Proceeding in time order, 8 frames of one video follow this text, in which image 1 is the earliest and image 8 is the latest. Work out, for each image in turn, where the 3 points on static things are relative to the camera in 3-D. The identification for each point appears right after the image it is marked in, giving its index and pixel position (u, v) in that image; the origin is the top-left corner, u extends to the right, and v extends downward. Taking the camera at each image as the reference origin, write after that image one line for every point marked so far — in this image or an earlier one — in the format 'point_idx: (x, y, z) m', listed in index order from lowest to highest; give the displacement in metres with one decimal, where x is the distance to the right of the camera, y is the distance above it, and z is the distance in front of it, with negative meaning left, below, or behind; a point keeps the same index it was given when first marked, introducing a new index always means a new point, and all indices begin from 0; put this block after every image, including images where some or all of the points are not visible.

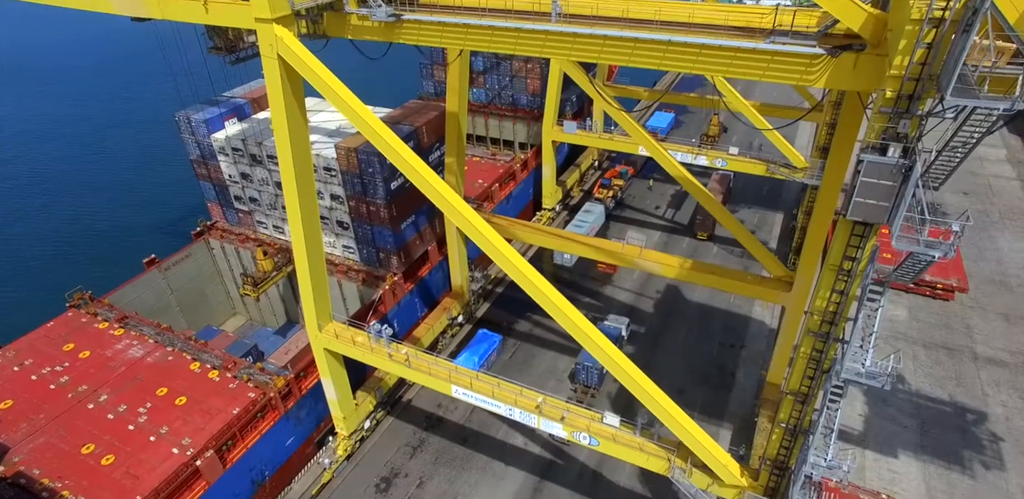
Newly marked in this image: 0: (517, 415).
0: (+0.1, -5.0, +19.5) m
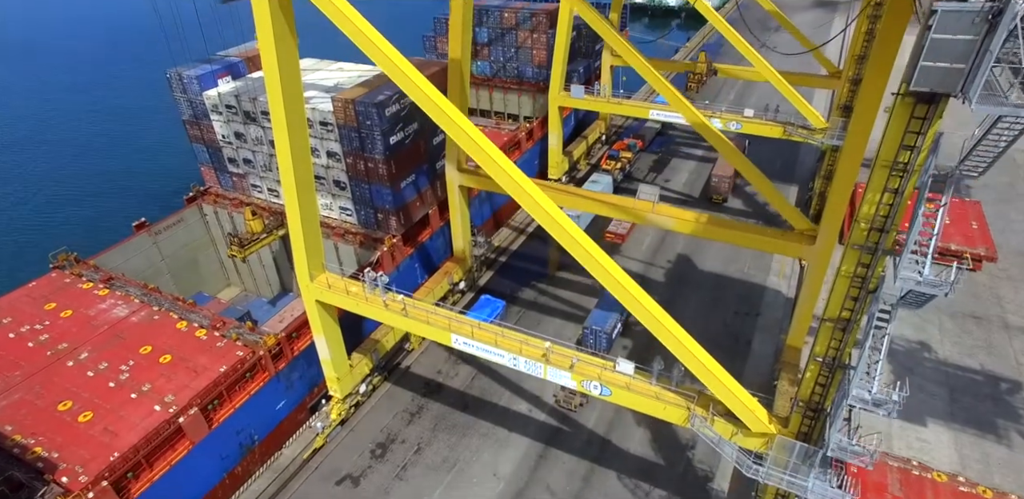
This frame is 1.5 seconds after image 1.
0: (+0.3, -3.2, +18.0) m
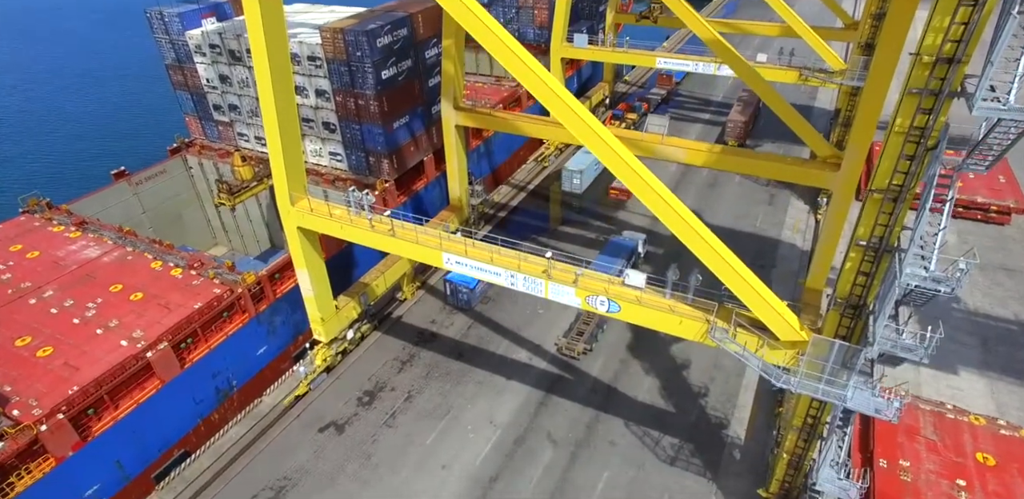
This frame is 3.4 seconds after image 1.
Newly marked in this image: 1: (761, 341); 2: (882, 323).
0: (+0.2, -0.8, +16.2) m
1: (+5.2, -1.9, +13.6) m
2: (+6.5, -1.3, +11.3) m
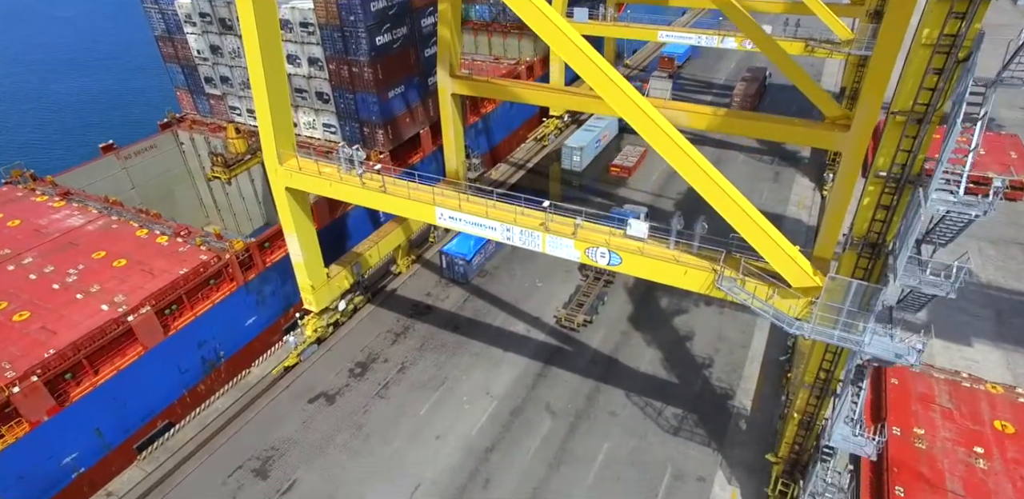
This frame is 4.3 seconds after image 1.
0: (+0.1, +0.3, +15.4) m
1: (+5.1, -0.8, +12.8) m
2: (+6.4, -0.1, +10.5) m
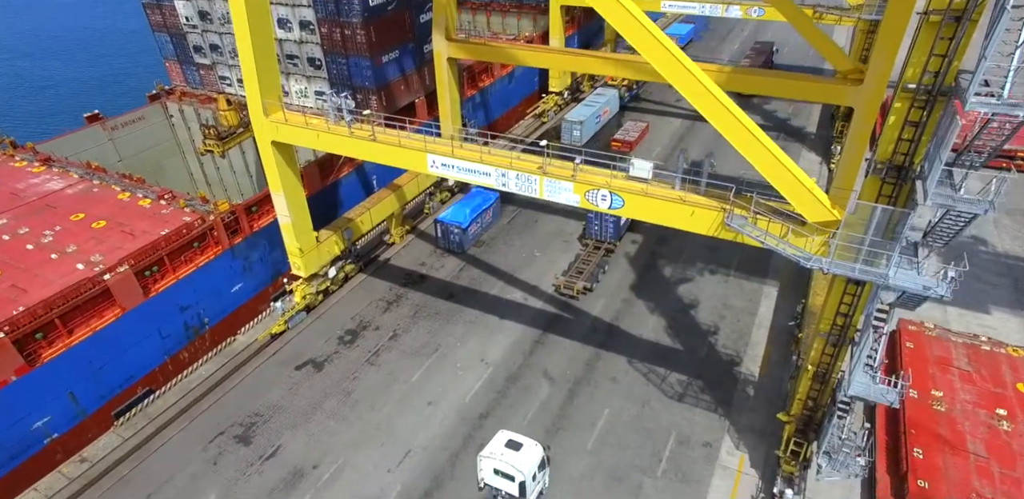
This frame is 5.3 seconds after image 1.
0: (0.0, +1.5, +14.5) m
1: (+5.0, +0.4, +11.9) m
2: (+6.3, +1.1, +9.6) m
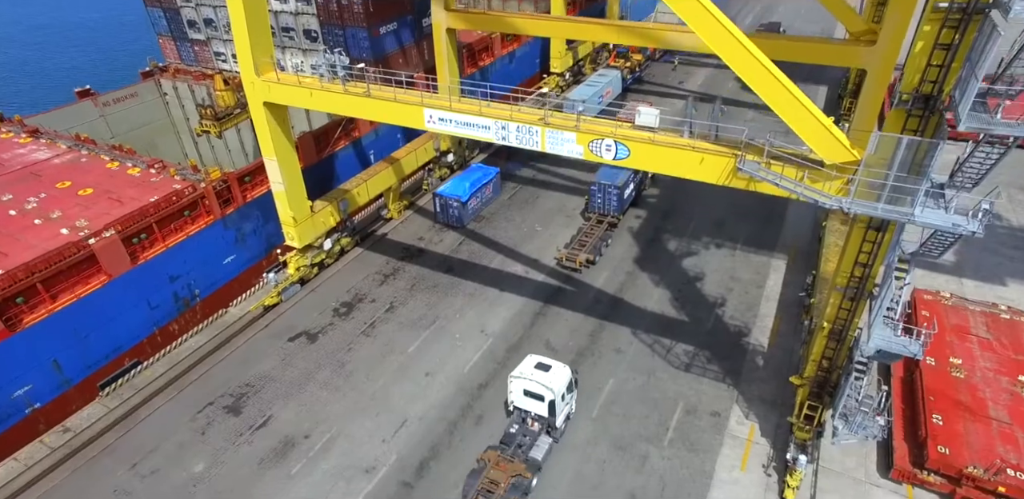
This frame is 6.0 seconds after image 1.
0: (0.0, +2.5, +13.9) m
1: (+5.0, +1.4, +11.2) m
2: (+6.3, +2.0, +8.9) m
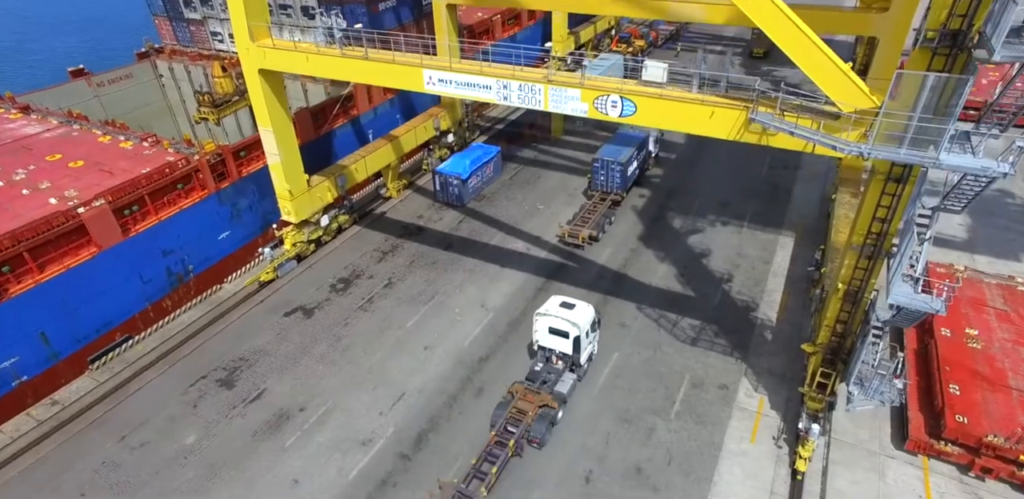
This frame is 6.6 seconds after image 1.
0: (+0.1, +3.2, +13.4) m
1: (+5.1, +2.1, +10.7) m
2: (+6.3, +2.8, +8.5) m
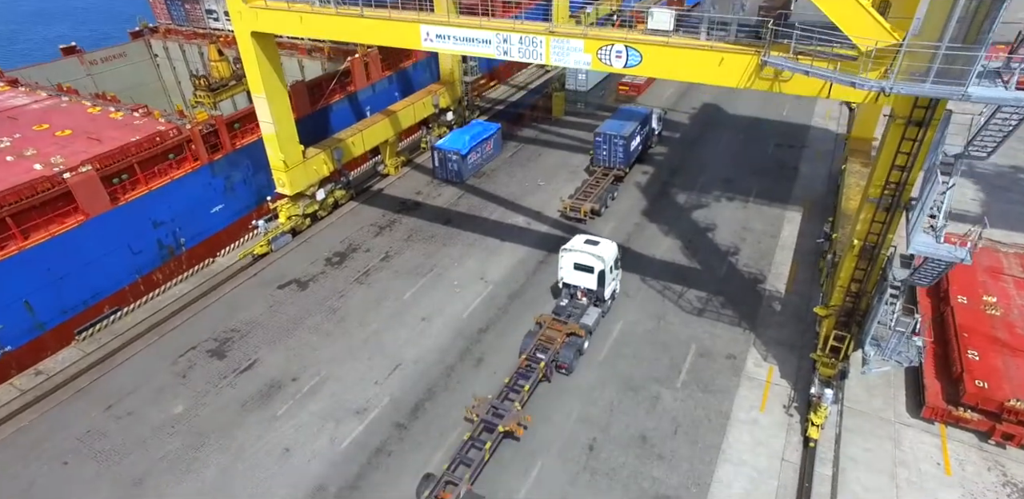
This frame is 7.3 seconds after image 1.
0: (+0.1, +4.0, +12.9) m
1: (+5.1, +2.9, +10.2) m
2: (+6.3, +3.6, +7.9) m
